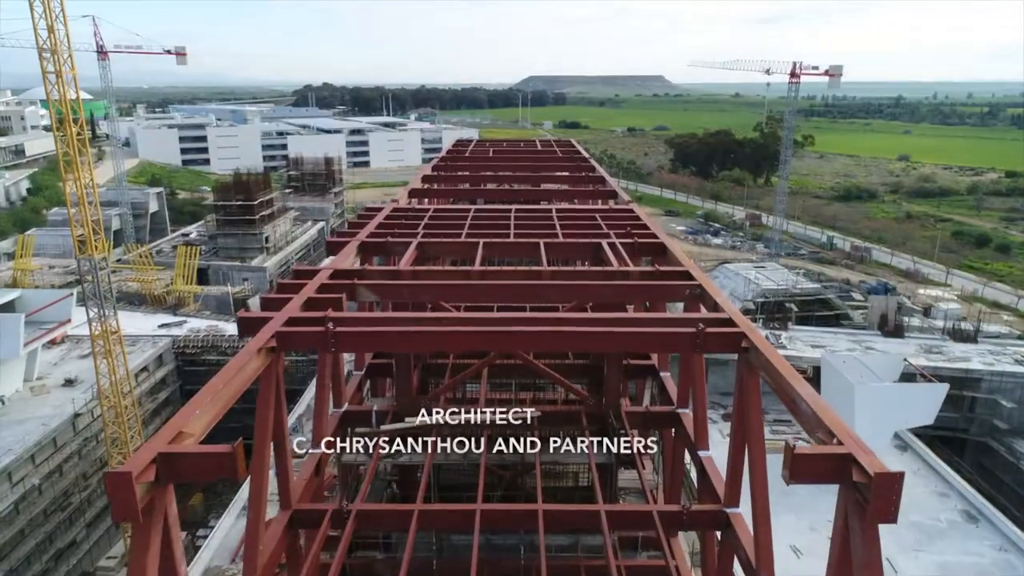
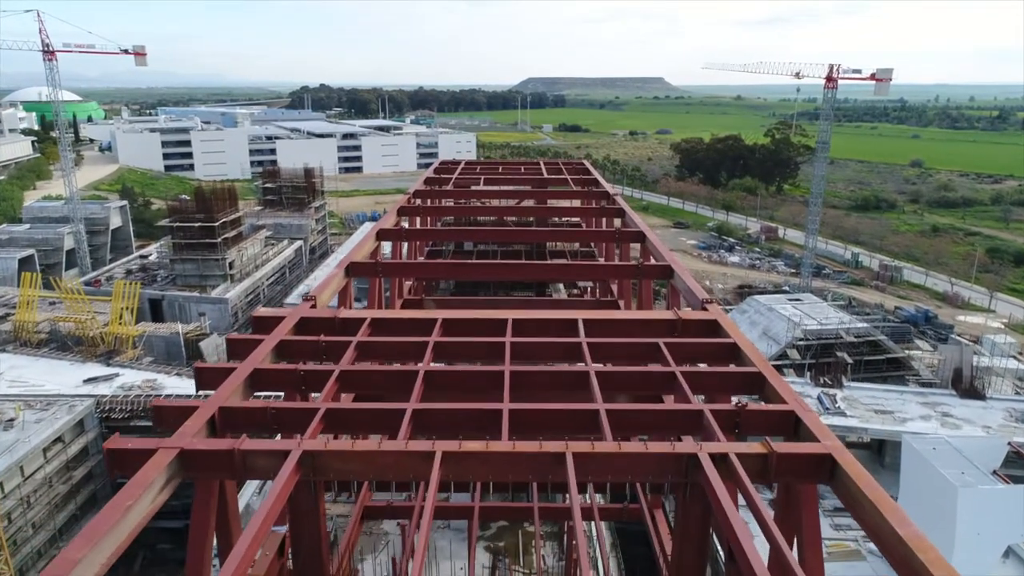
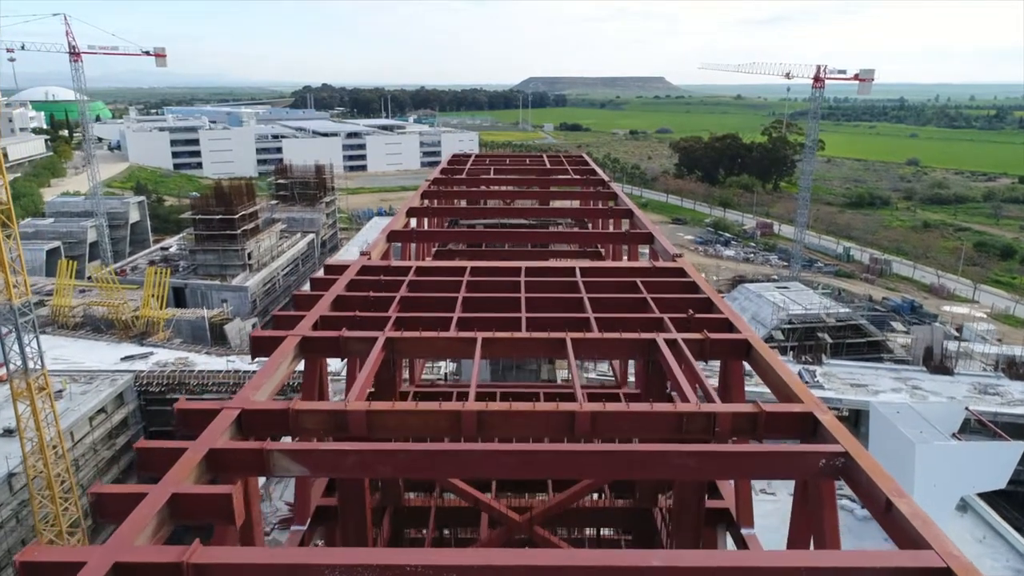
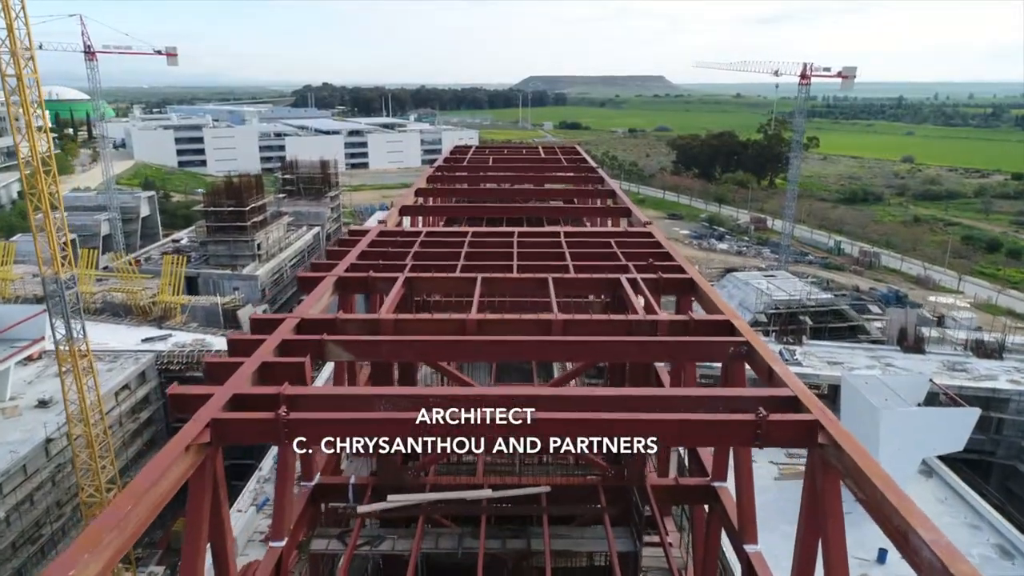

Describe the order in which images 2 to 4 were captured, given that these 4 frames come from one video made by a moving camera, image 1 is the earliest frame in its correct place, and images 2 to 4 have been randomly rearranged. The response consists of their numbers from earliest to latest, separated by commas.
4, 3, 2
